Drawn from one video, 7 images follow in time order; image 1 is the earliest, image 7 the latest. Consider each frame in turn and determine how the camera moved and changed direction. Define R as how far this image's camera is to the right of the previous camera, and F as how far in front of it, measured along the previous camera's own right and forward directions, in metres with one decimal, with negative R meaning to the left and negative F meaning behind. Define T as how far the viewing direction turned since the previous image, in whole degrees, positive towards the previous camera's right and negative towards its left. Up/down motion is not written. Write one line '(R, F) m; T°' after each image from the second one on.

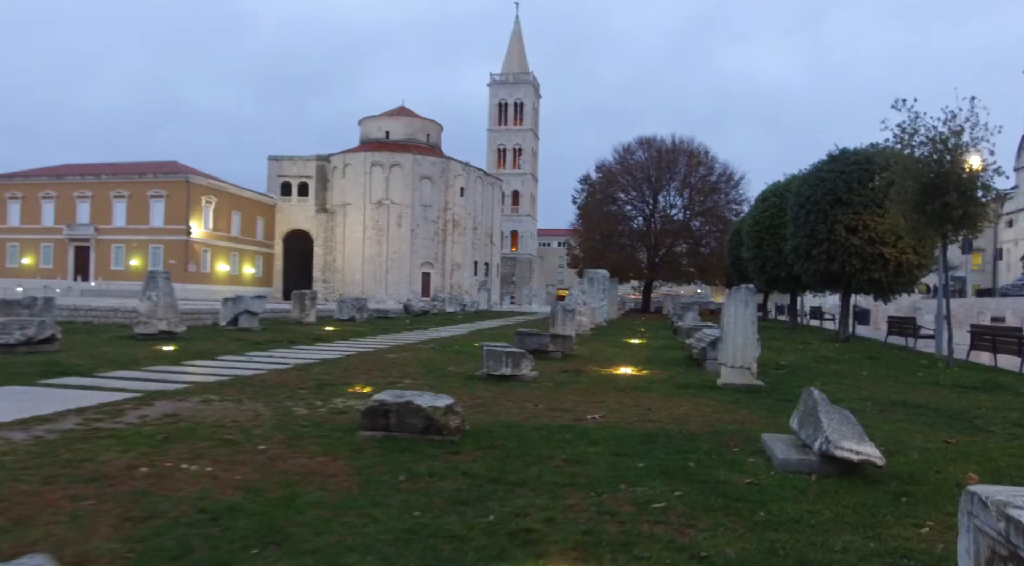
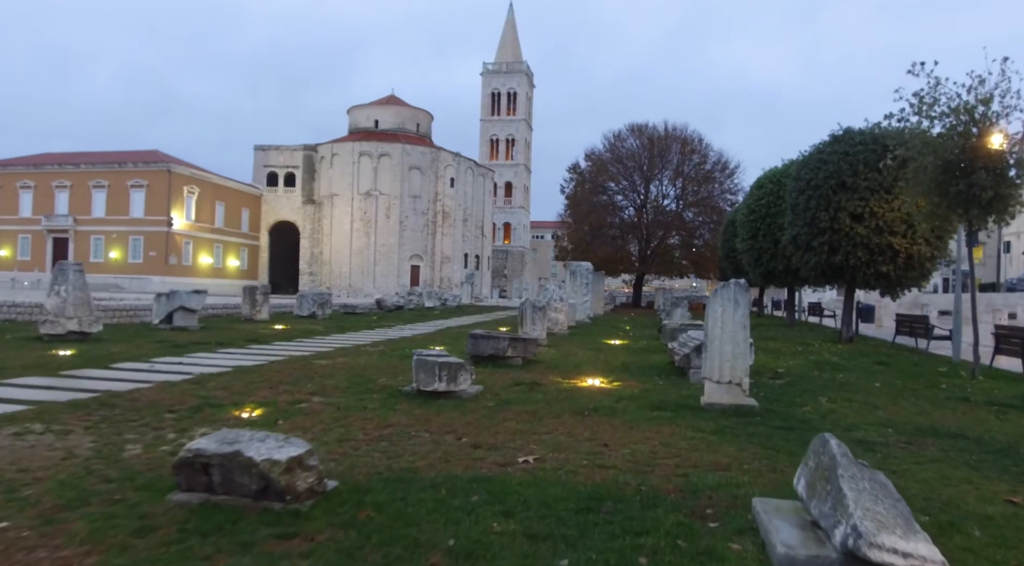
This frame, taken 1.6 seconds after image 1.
(+0.7, +1.8) m; 0°
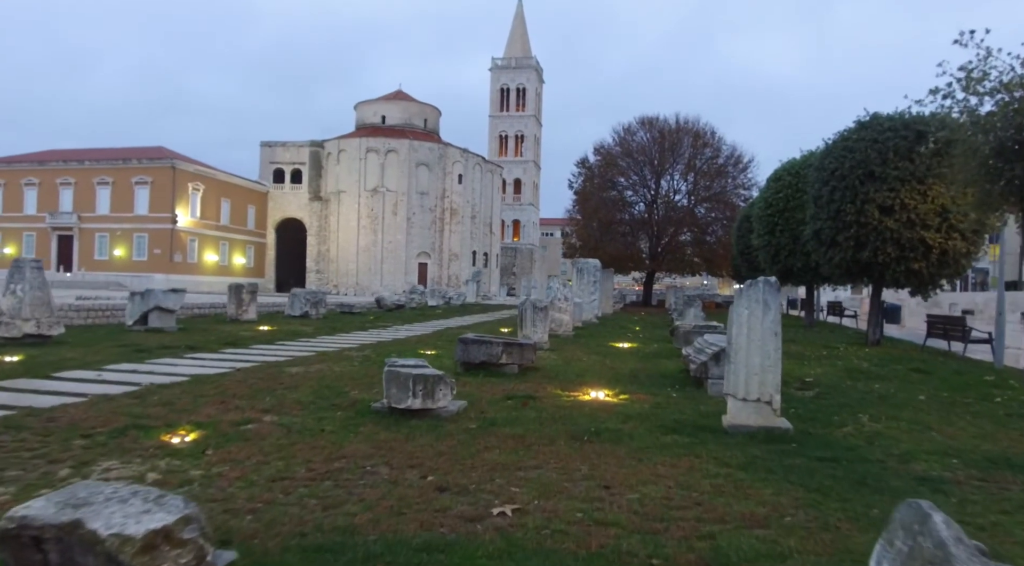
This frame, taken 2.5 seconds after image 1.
(+0.2, +1.2) m; -1°
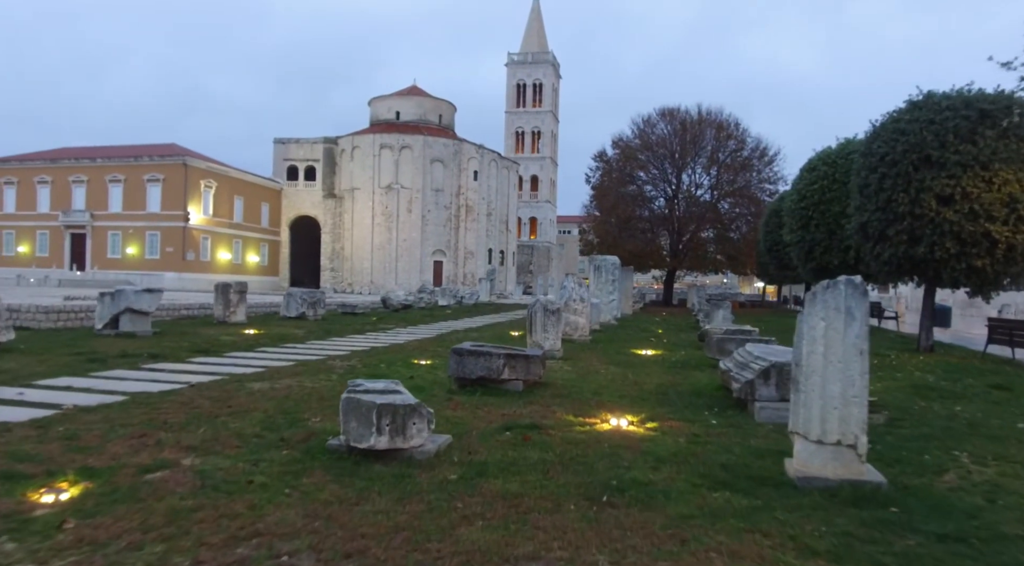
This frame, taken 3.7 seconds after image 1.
(+0.2, +1.6) m; -1°
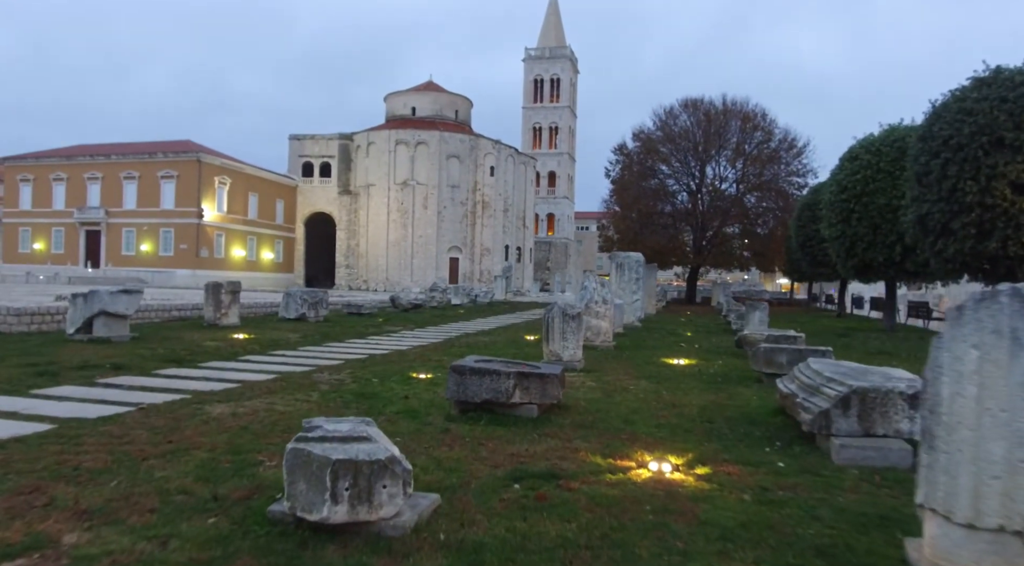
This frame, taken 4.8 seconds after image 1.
(0.0, +1.5) m; -1°
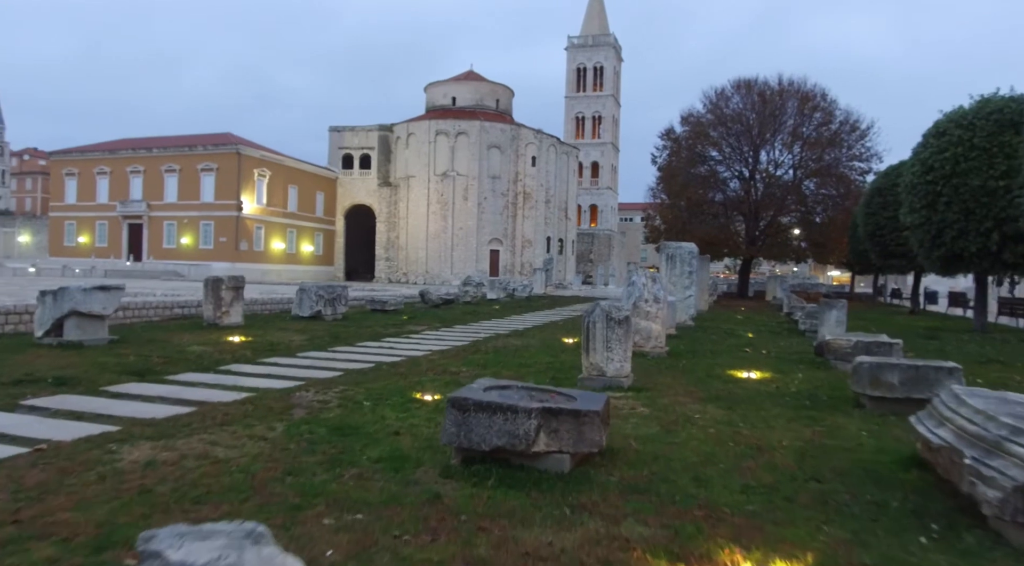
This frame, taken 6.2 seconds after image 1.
(+0.1, +2.0) m; -3°
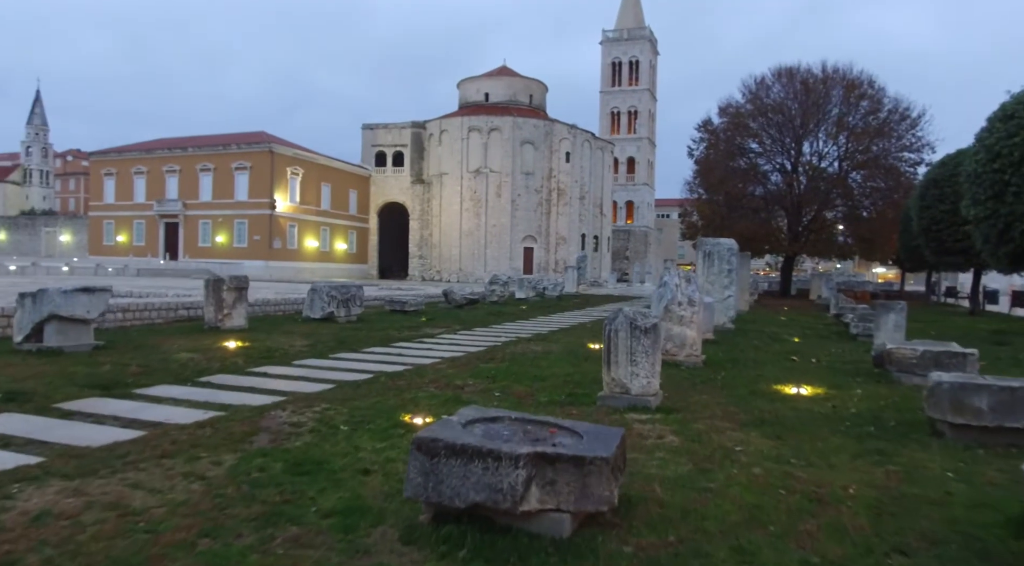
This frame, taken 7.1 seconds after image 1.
(+0.3, +1.1) m; -3°
